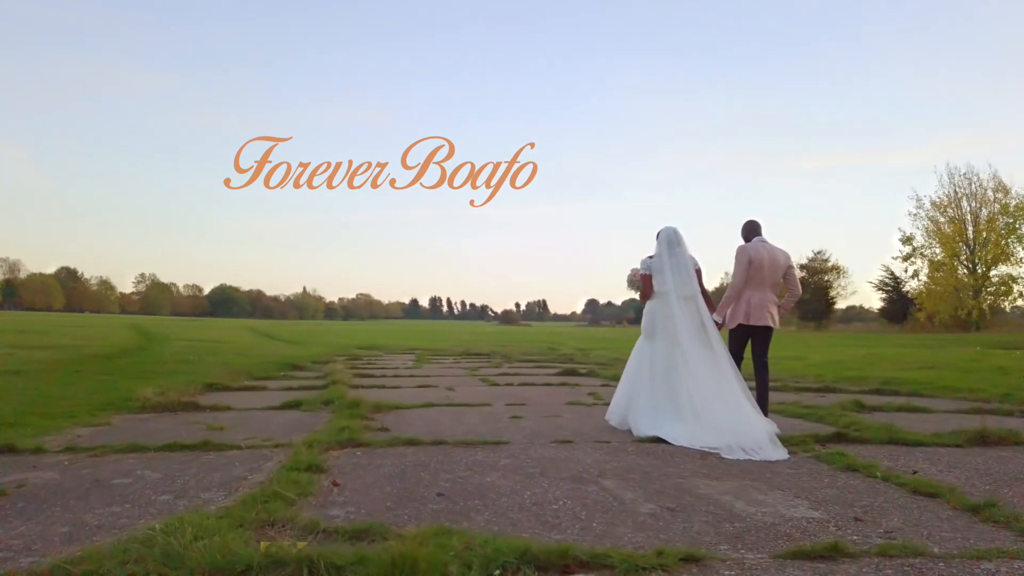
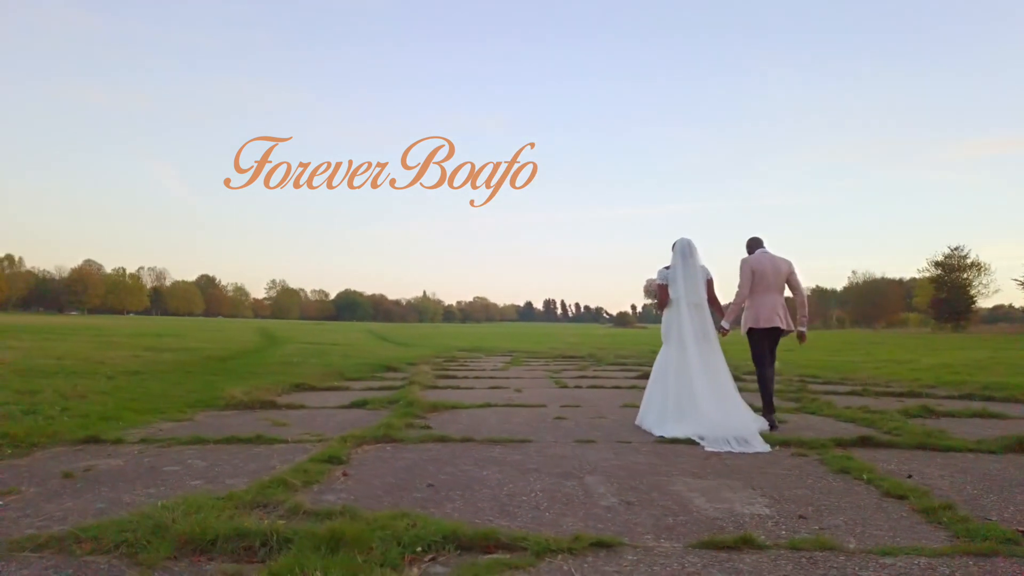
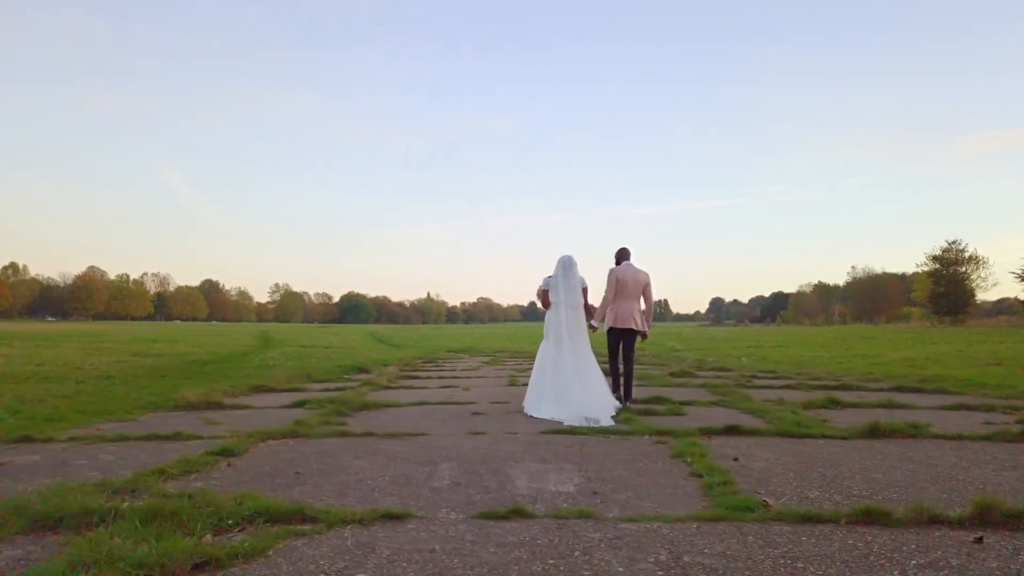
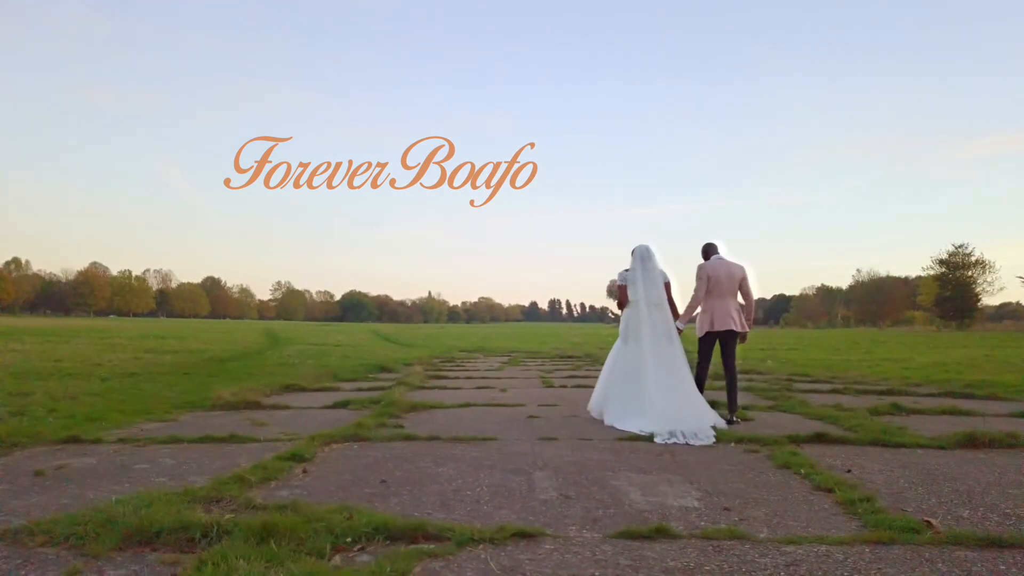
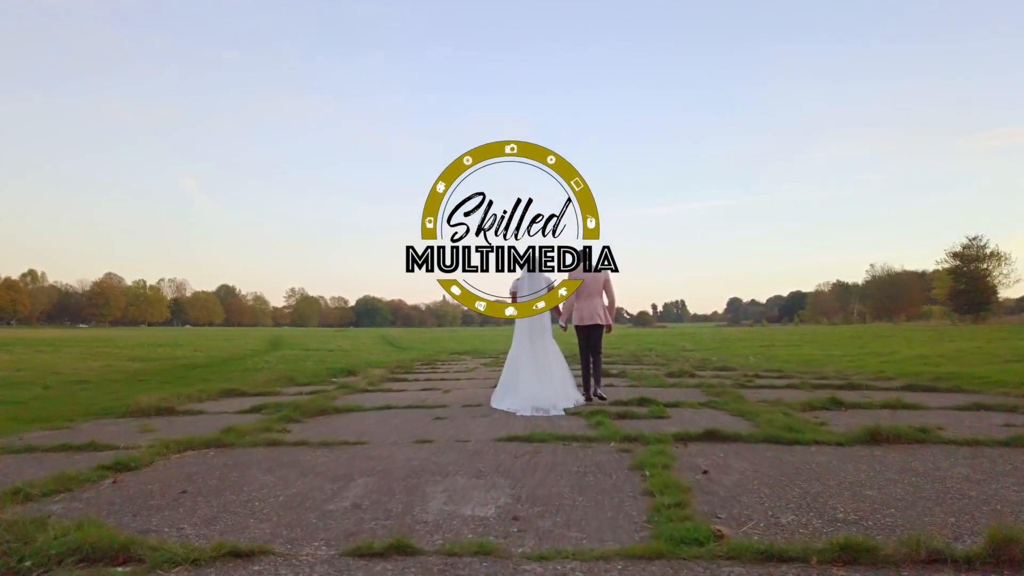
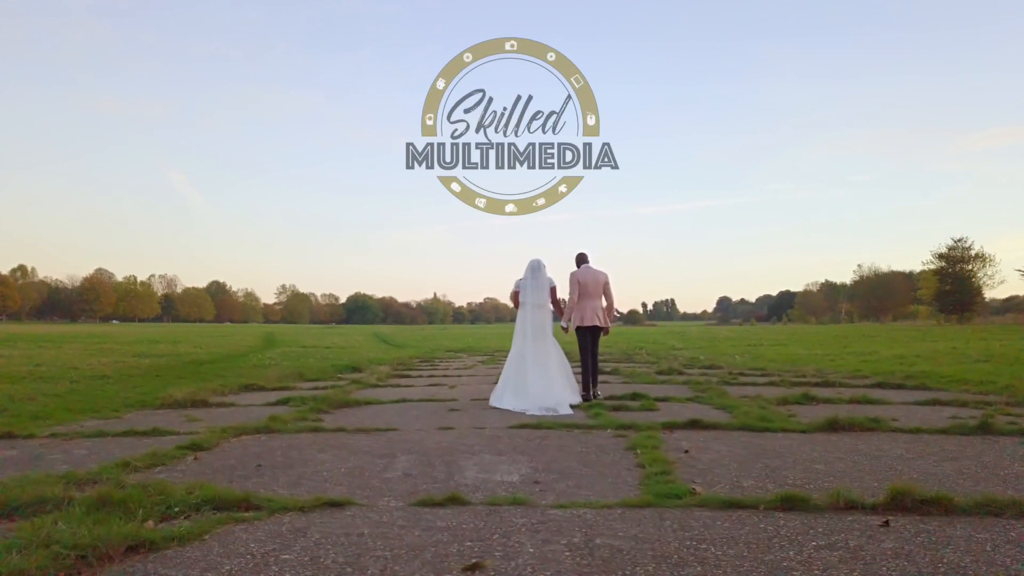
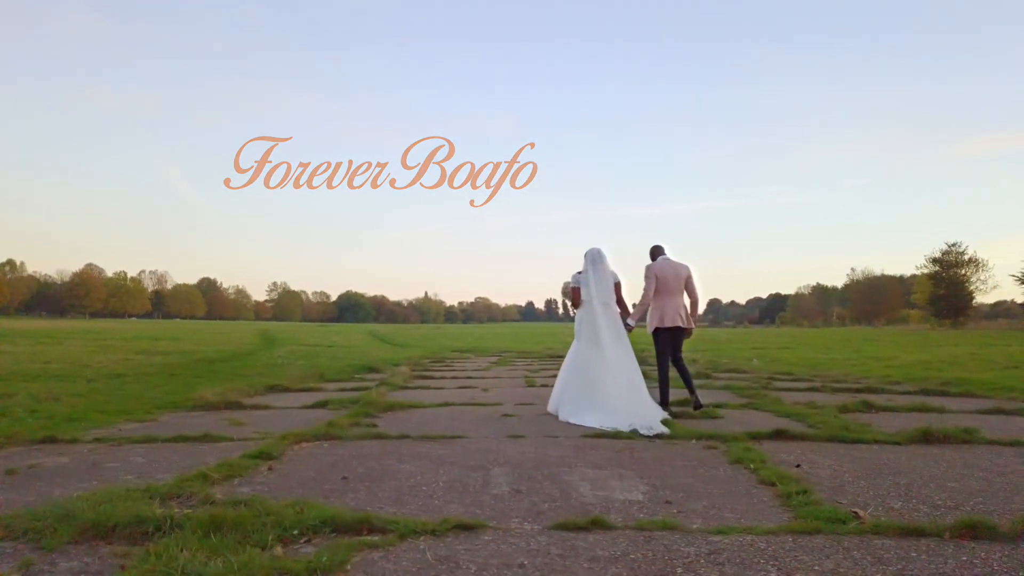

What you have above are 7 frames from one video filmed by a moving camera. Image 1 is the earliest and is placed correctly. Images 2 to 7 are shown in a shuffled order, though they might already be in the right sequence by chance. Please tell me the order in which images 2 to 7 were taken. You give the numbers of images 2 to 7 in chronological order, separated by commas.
2, 4, 7, 3, 6, 5
